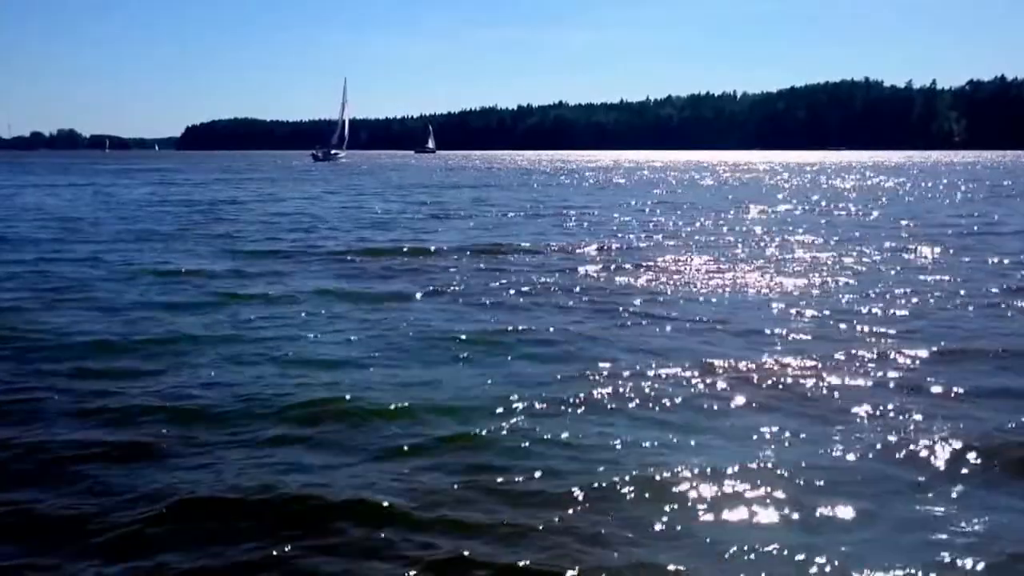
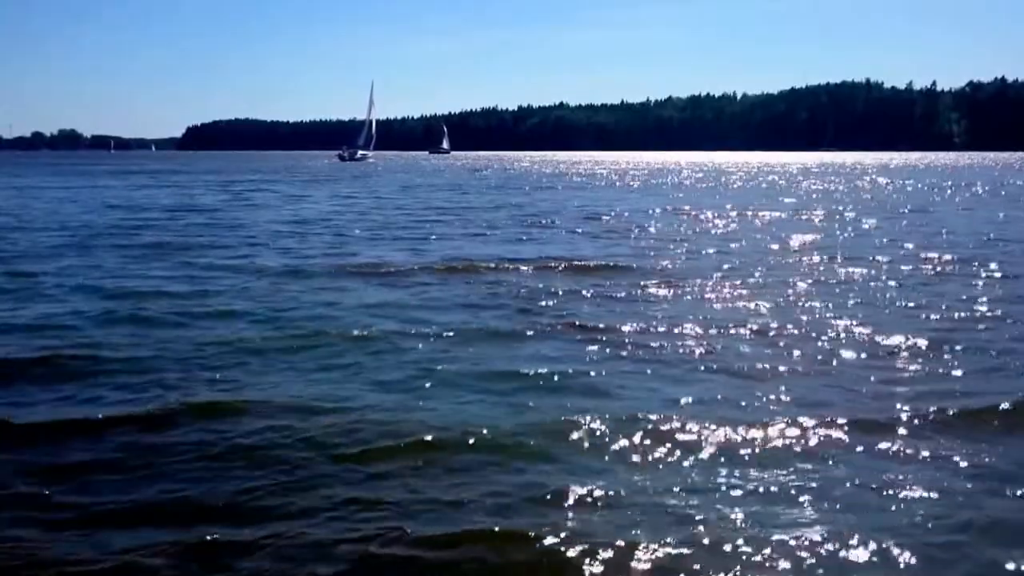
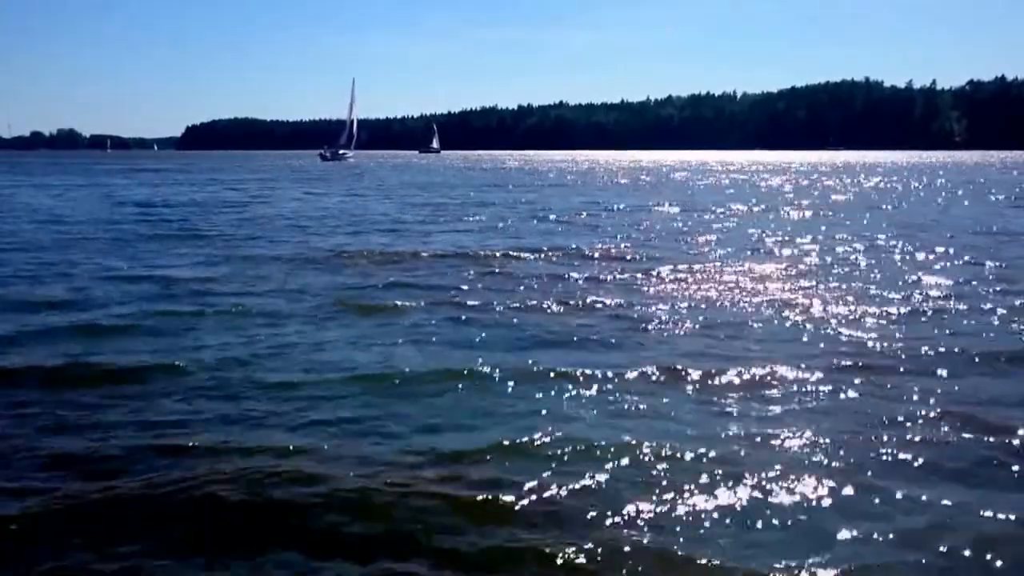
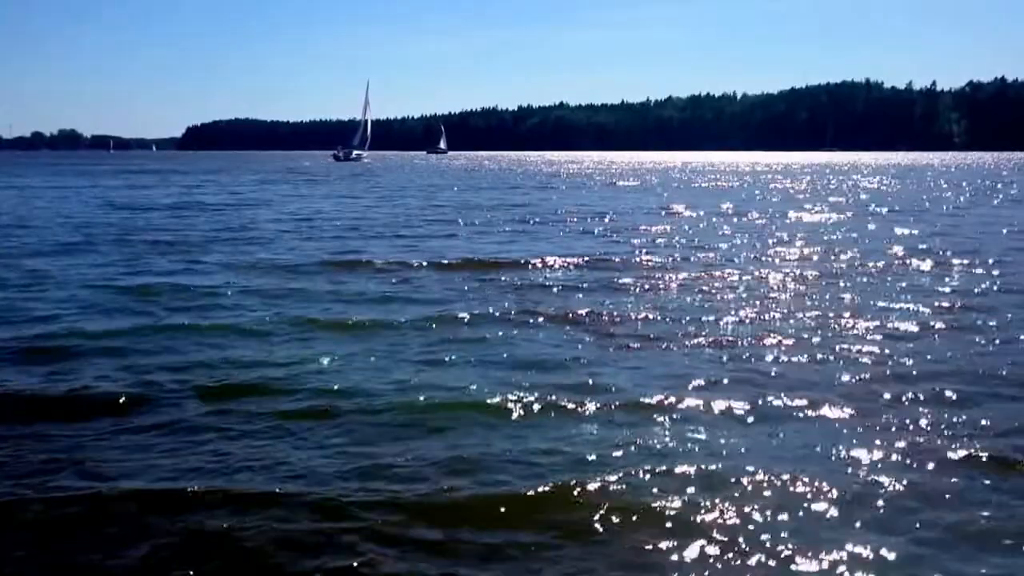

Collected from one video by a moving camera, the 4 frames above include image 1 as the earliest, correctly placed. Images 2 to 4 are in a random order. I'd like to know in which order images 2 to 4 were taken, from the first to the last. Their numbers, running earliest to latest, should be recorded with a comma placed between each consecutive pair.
3, 4, 2
